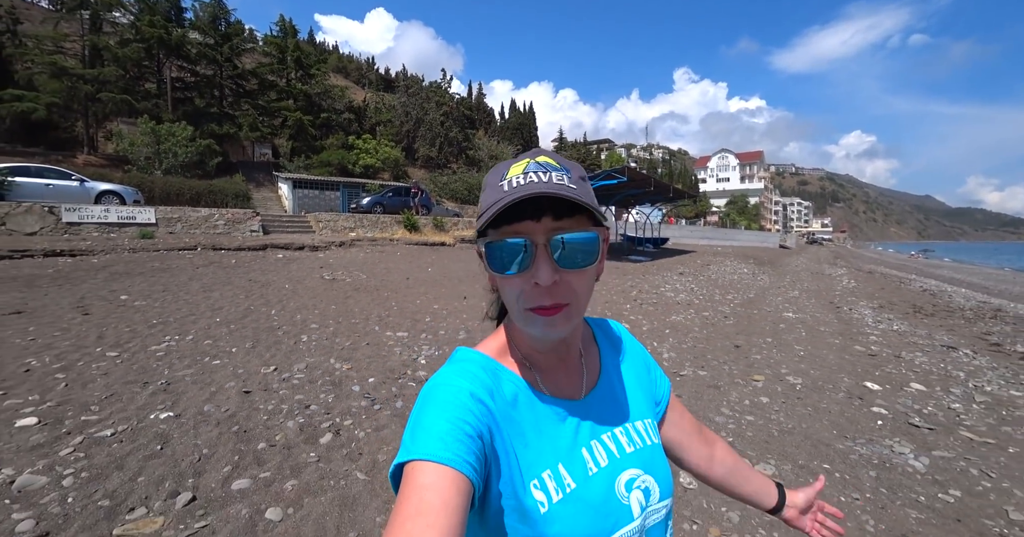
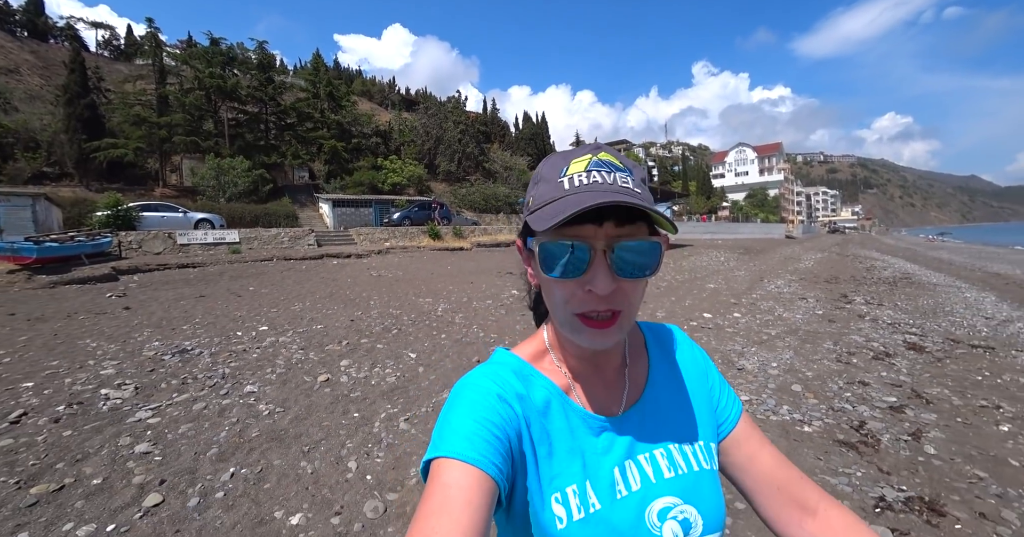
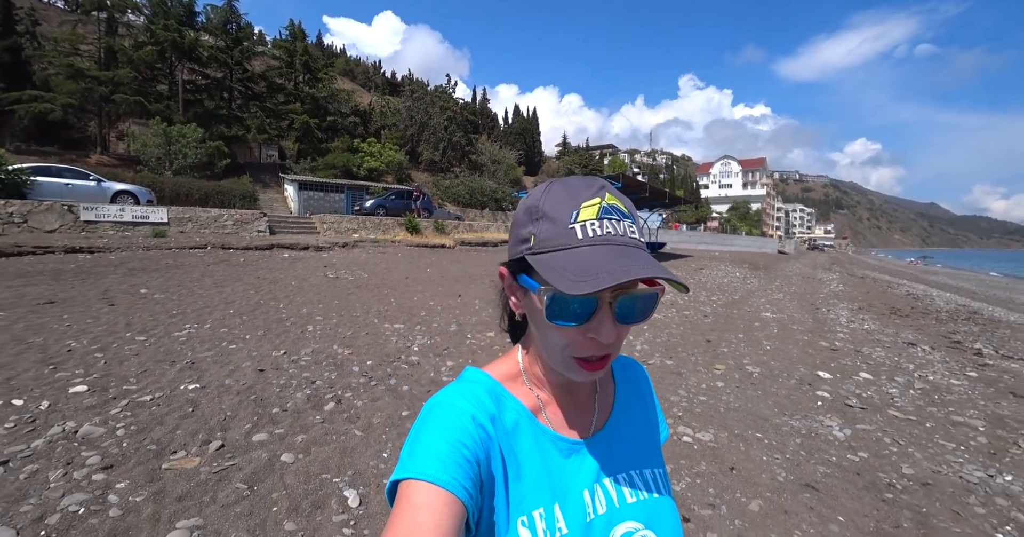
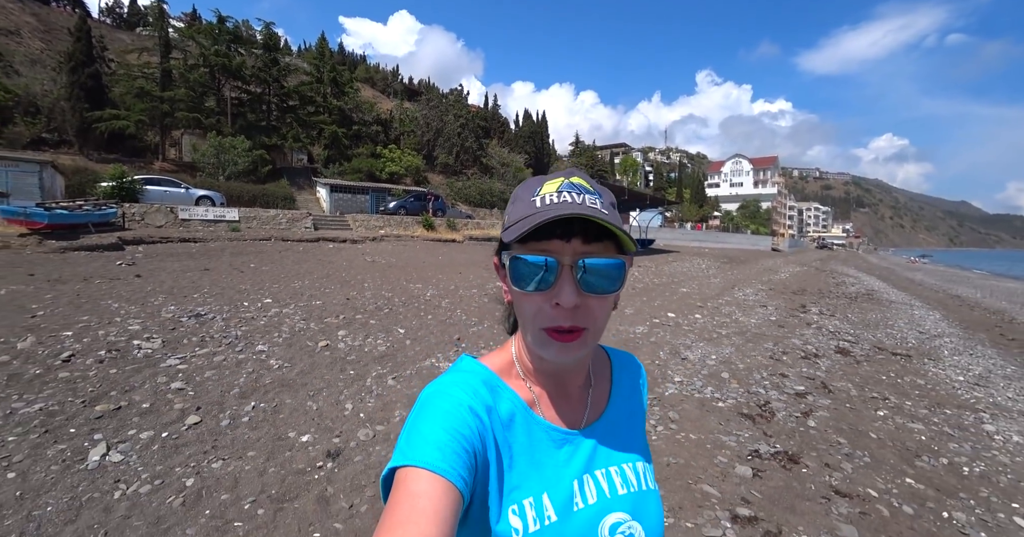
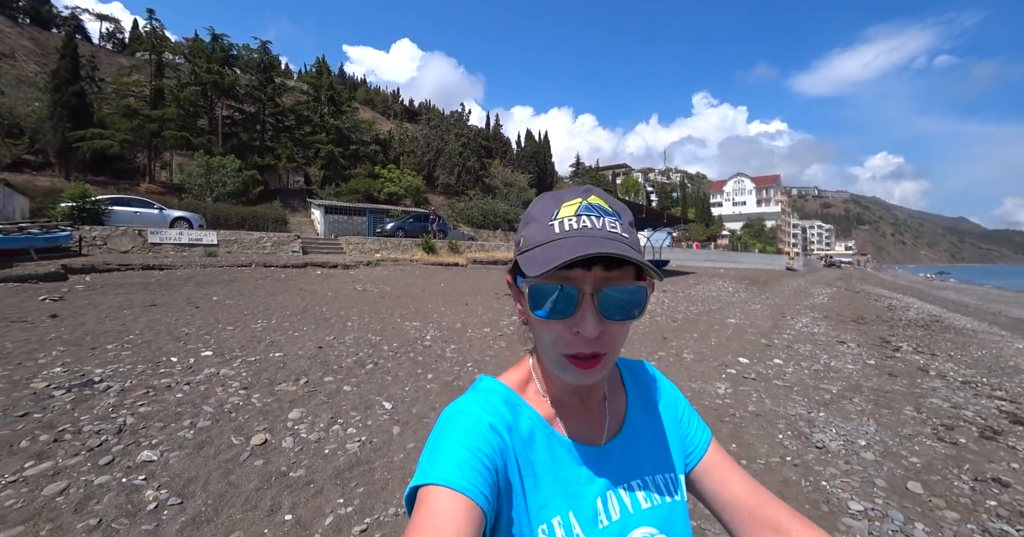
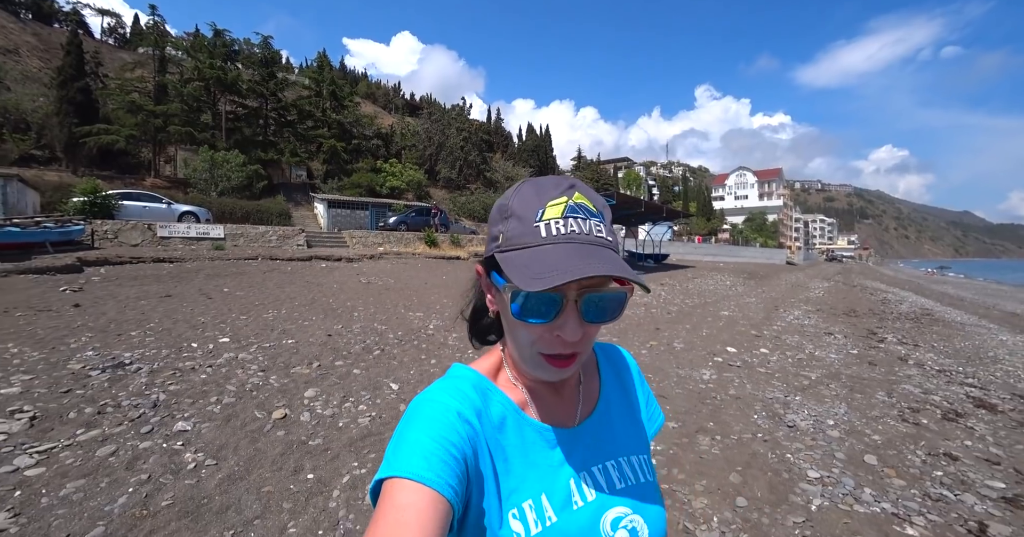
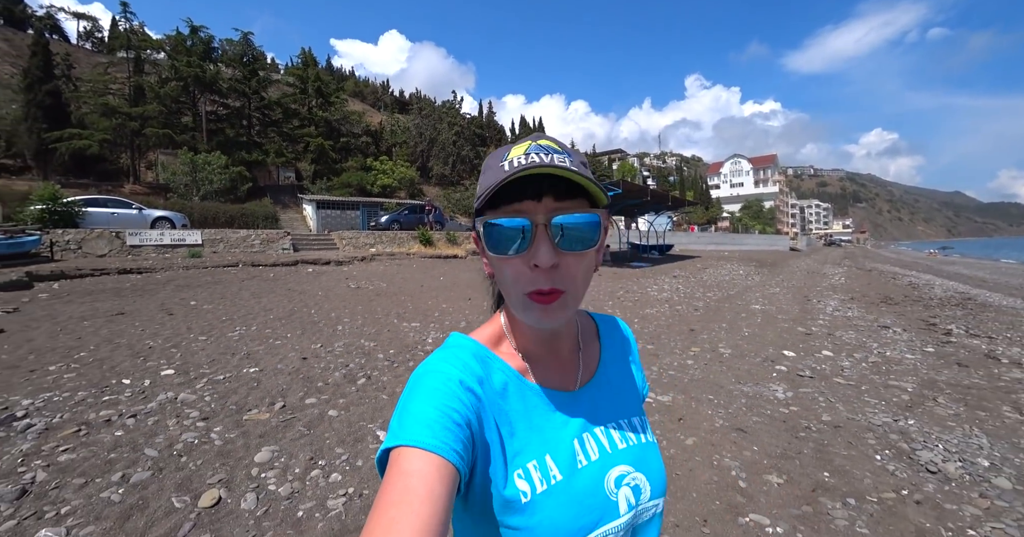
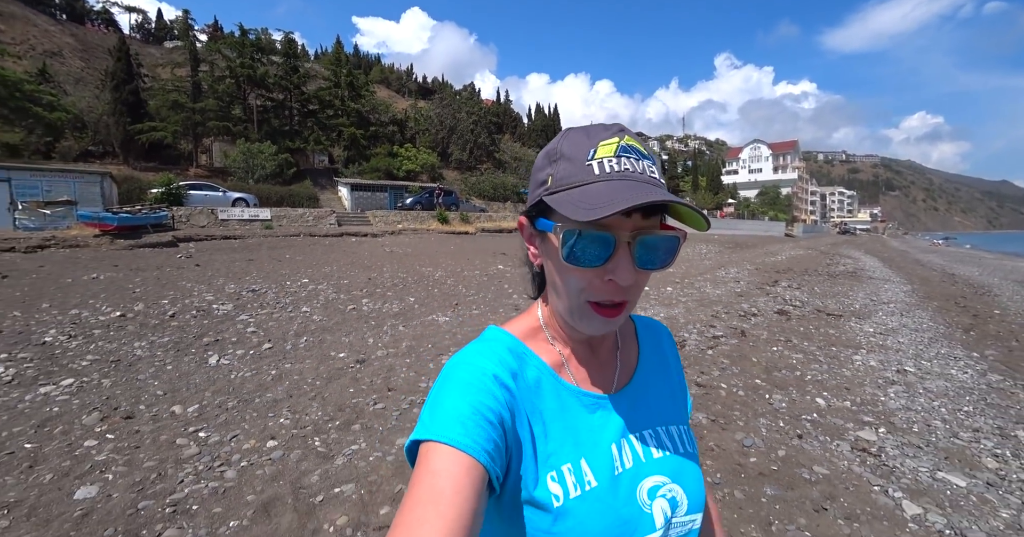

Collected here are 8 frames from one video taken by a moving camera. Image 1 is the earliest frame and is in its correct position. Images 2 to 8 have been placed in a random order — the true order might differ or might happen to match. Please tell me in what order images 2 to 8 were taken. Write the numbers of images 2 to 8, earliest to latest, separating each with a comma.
3, 7, 5, 6, 2, 4, 8
